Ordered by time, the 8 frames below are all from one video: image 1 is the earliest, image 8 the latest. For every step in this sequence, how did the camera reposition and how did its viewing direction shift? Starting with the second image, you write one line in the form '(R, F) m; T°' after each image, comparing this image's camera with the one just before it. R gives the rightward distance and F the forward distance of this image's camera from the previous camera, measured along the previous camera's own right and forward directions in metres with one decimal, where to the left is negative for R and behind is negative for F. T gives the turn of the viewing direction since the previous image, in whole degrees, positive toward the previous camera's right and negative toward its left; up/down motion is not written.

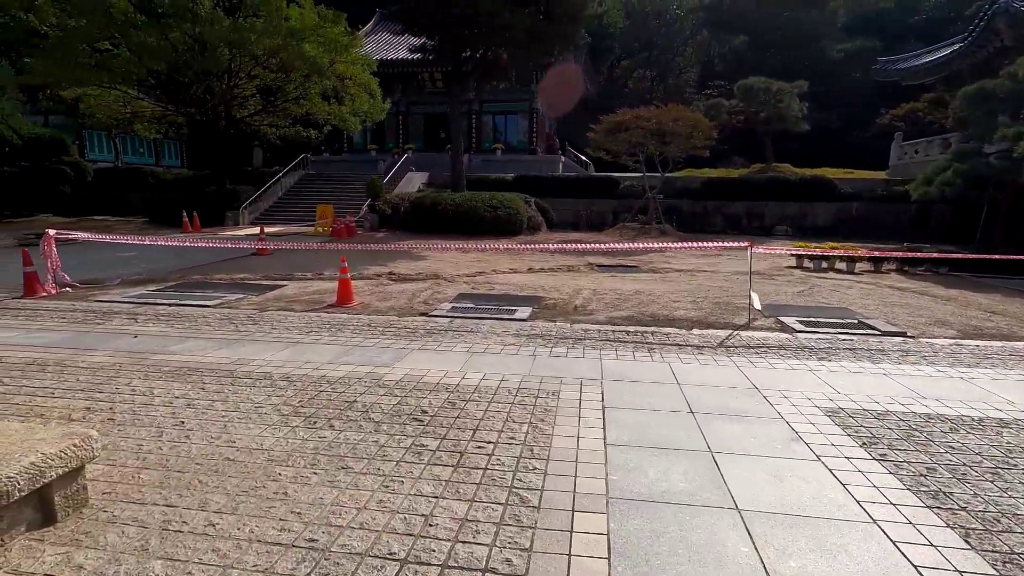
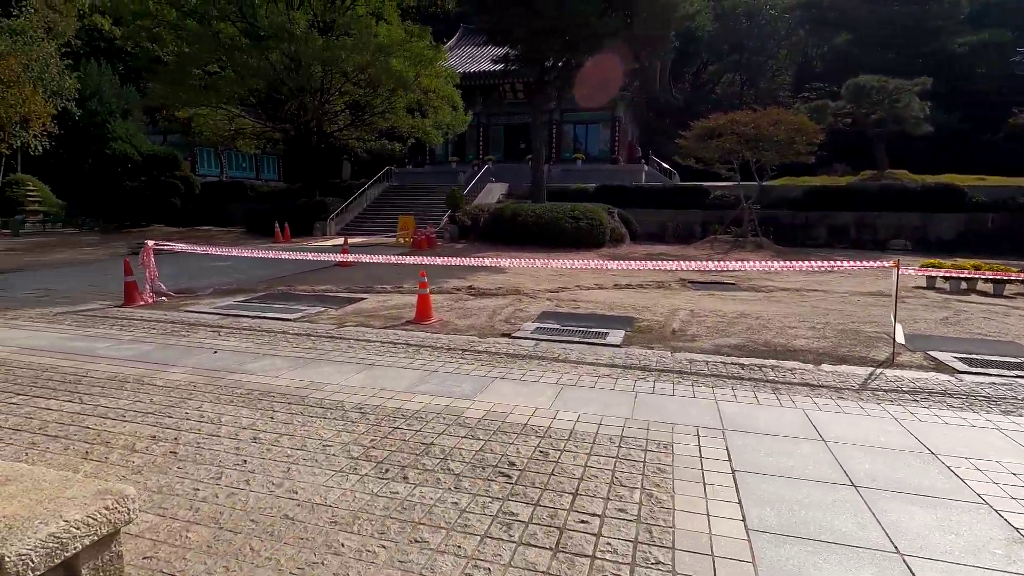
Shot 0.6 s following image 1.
(-0.2, +0.6) m; -8°
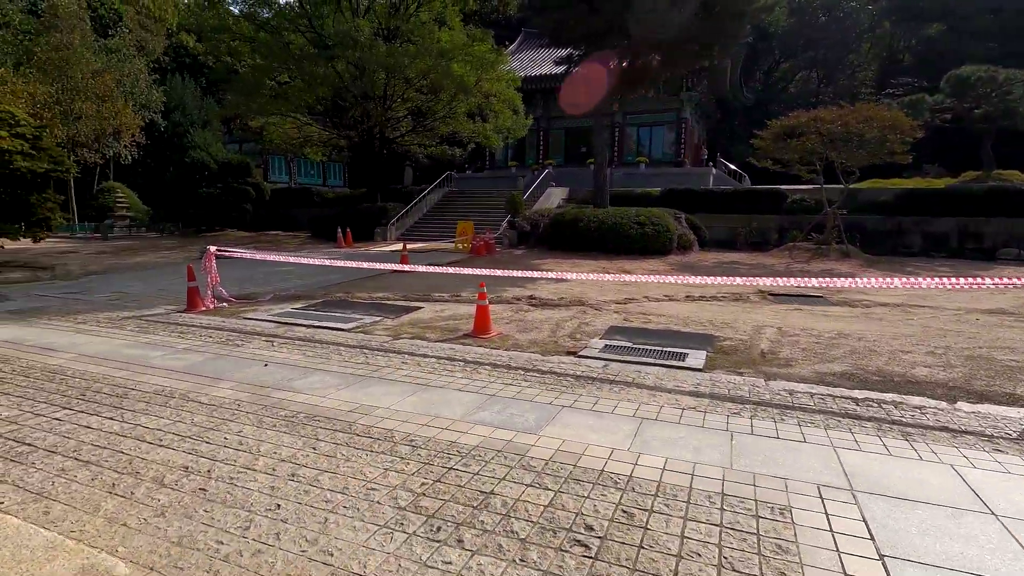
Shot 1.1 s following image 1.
(-0.1, +0.5) m; -6°
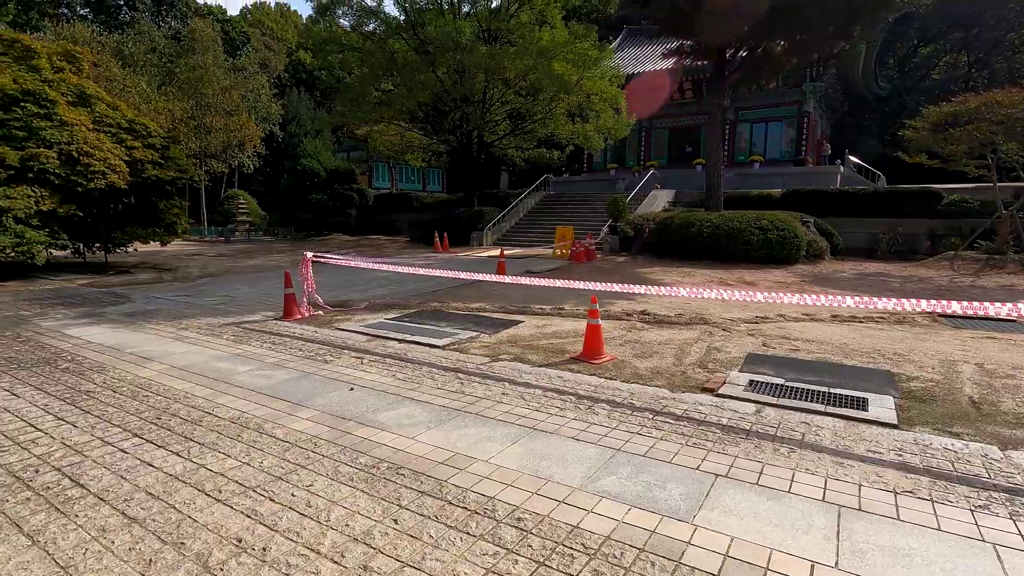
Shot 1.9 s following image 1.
(-0.3, +0.9) m; -10°
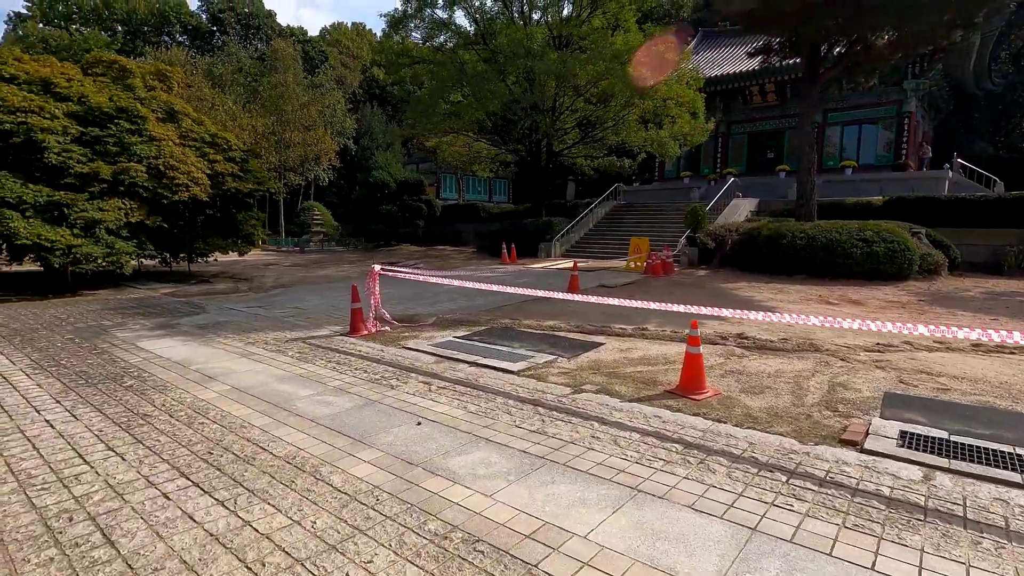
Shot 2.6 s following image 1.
(-0.2, +0.6) m; -7°
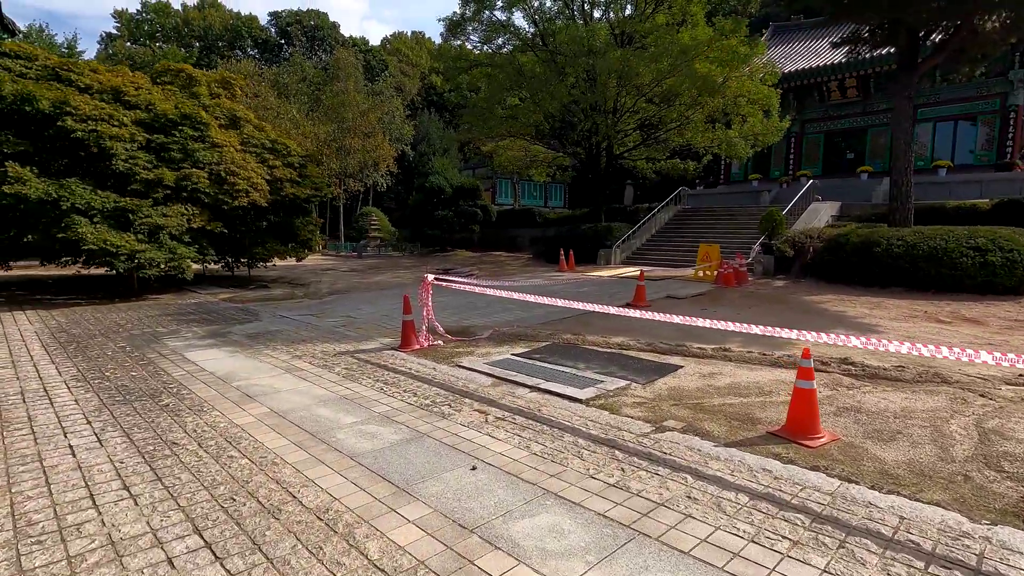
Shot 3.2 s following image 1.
(-0.1, +0.6) m; -6°
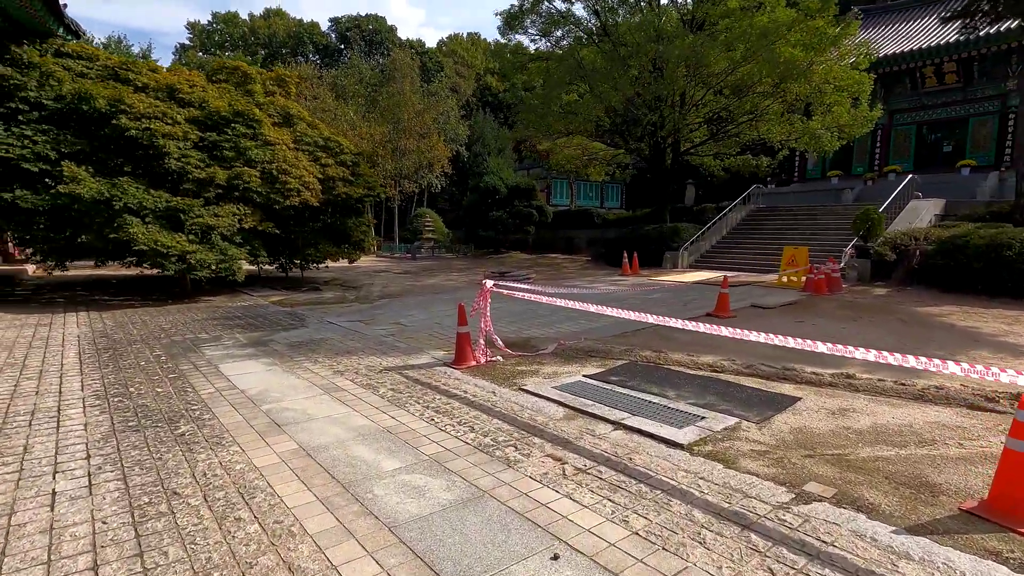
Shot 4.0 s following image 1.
(-0.2, +0.9) m; -6°
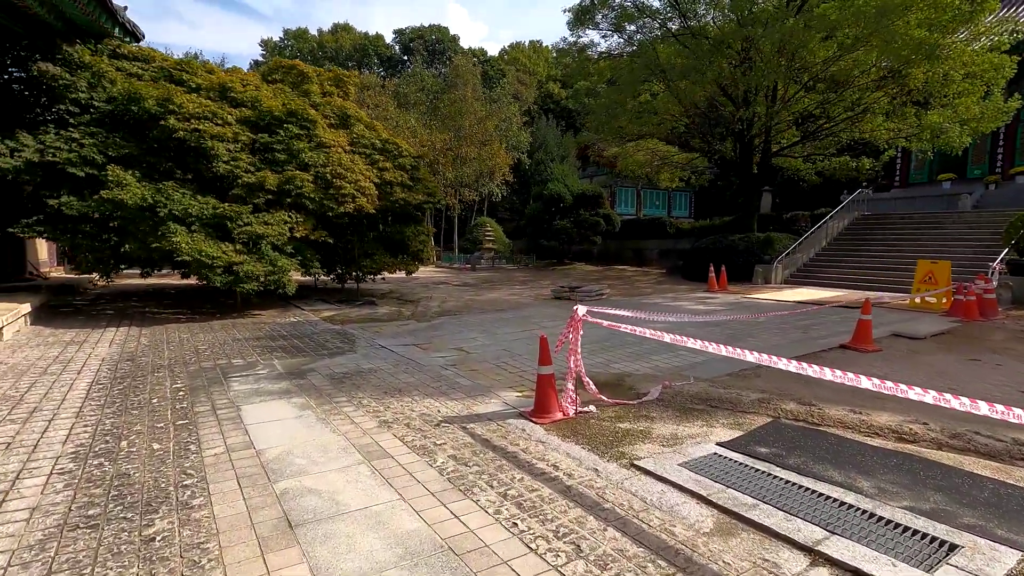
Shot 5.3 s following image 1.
(-0.4, +1.4) m; -6°
